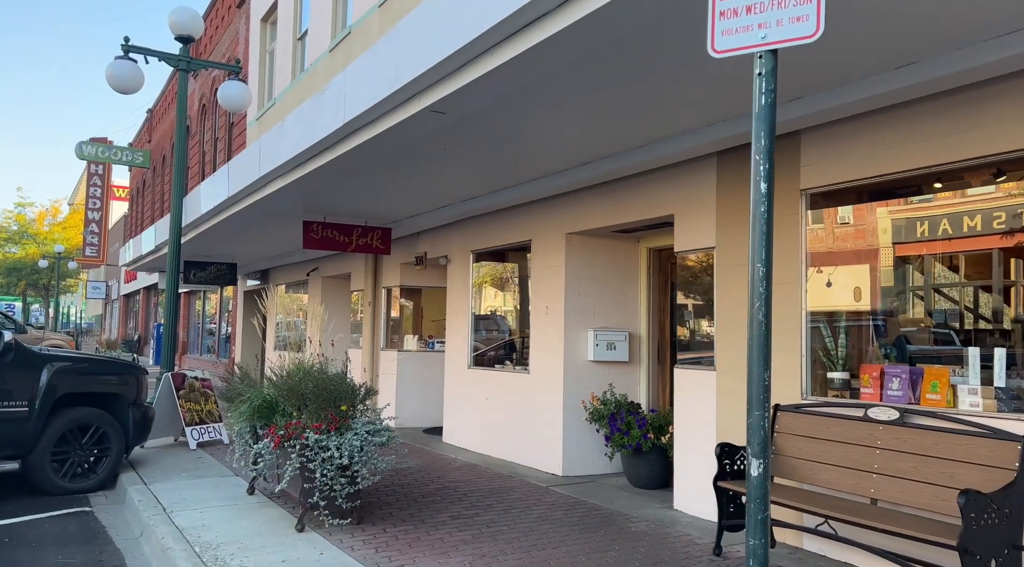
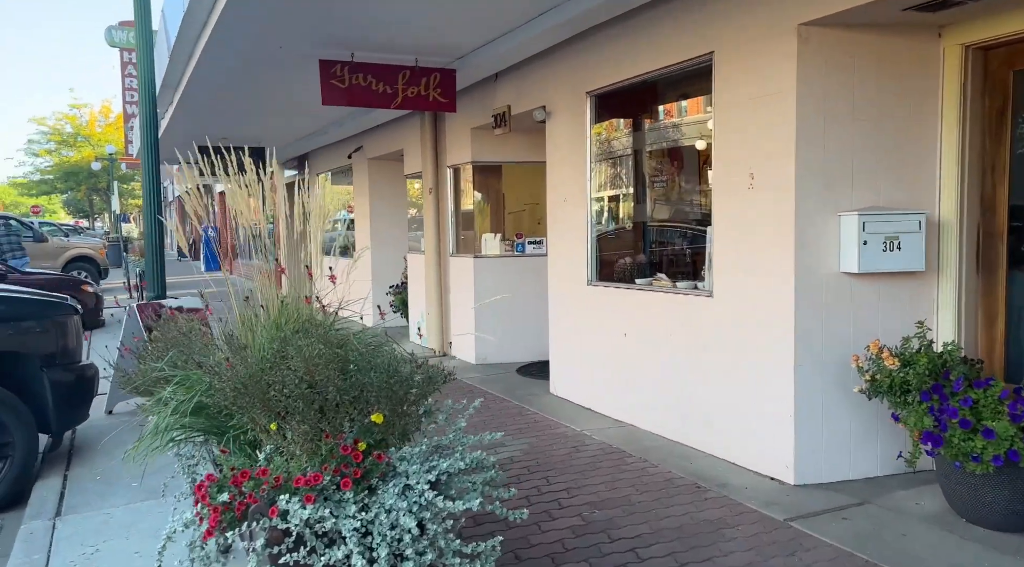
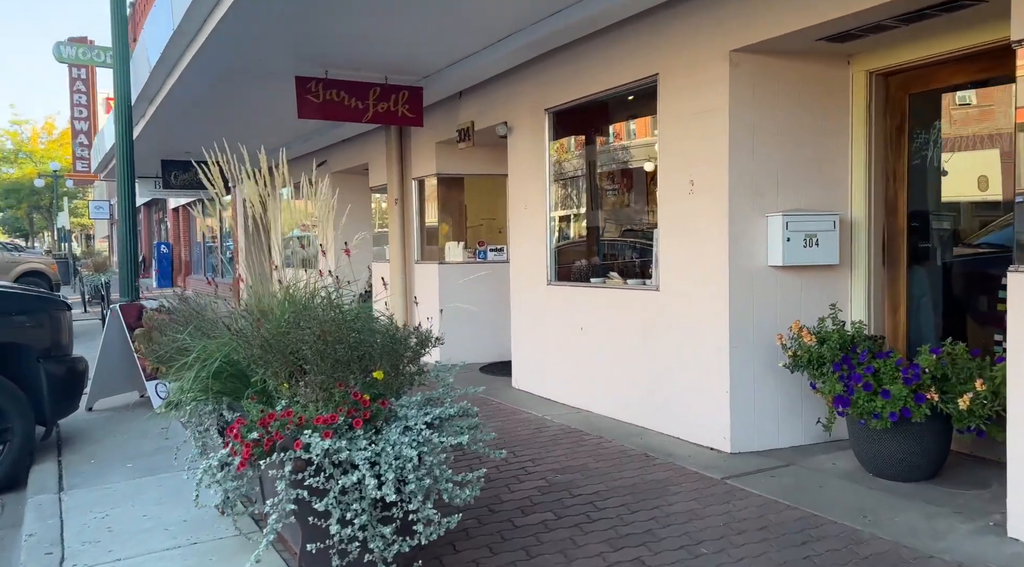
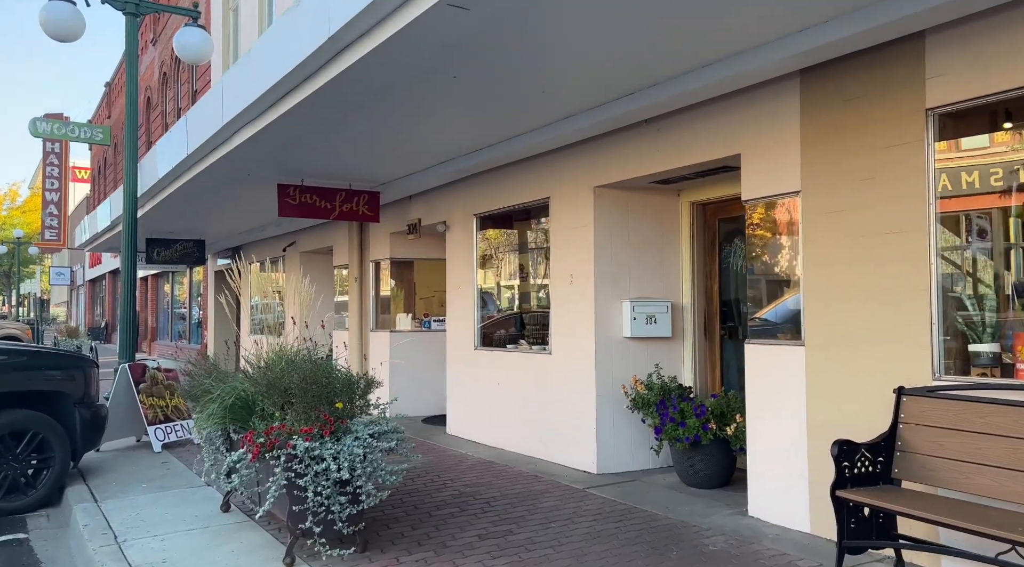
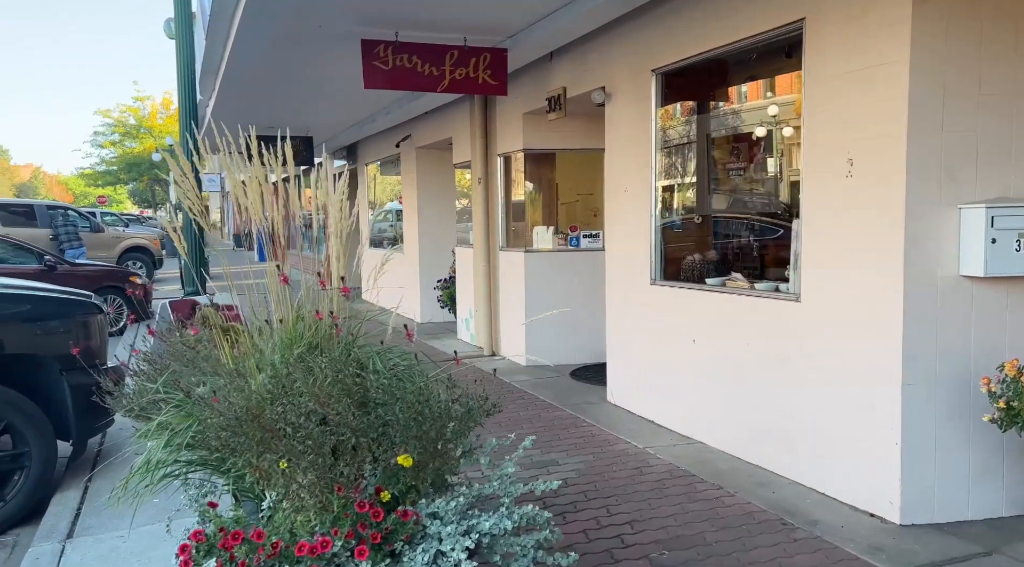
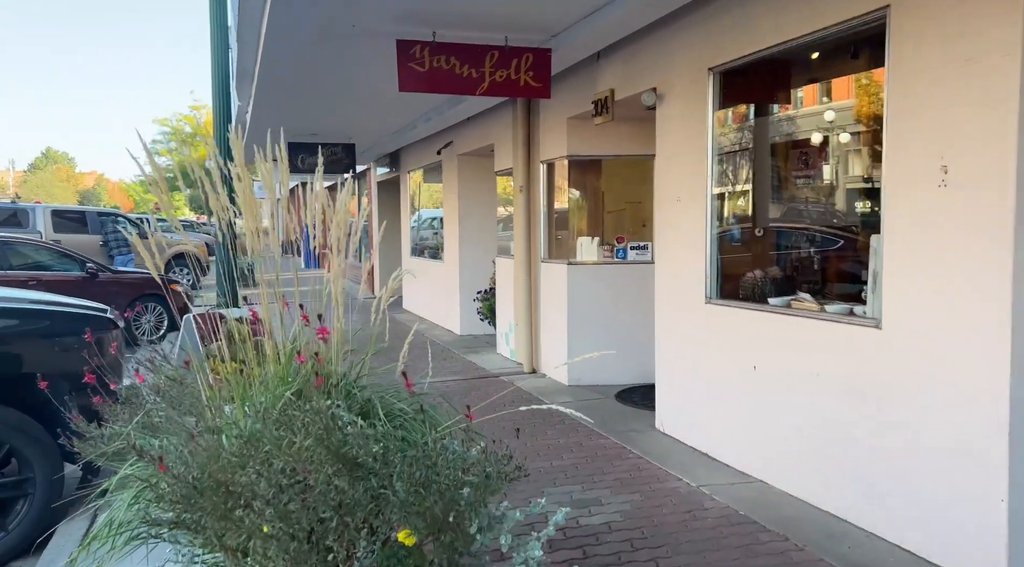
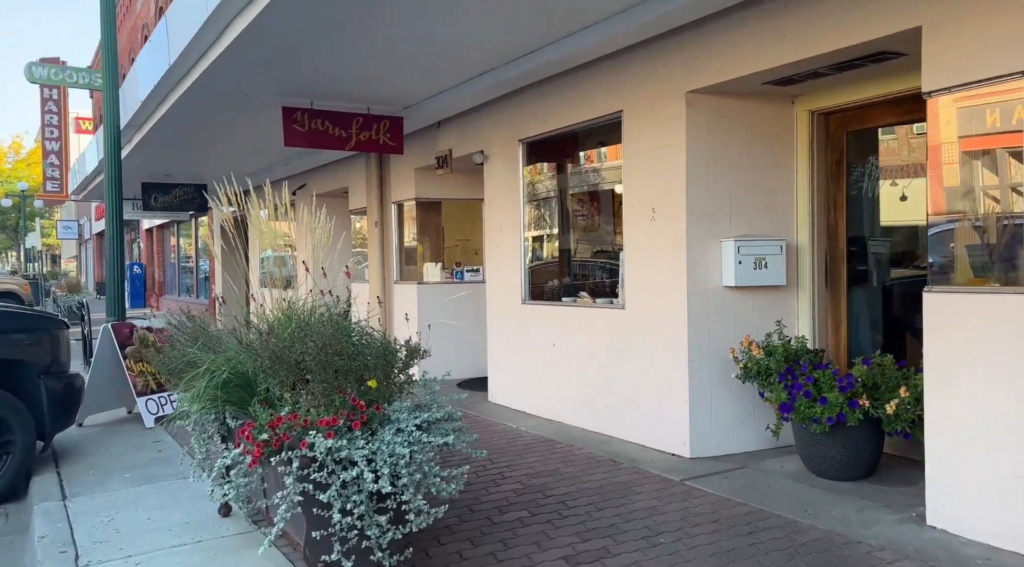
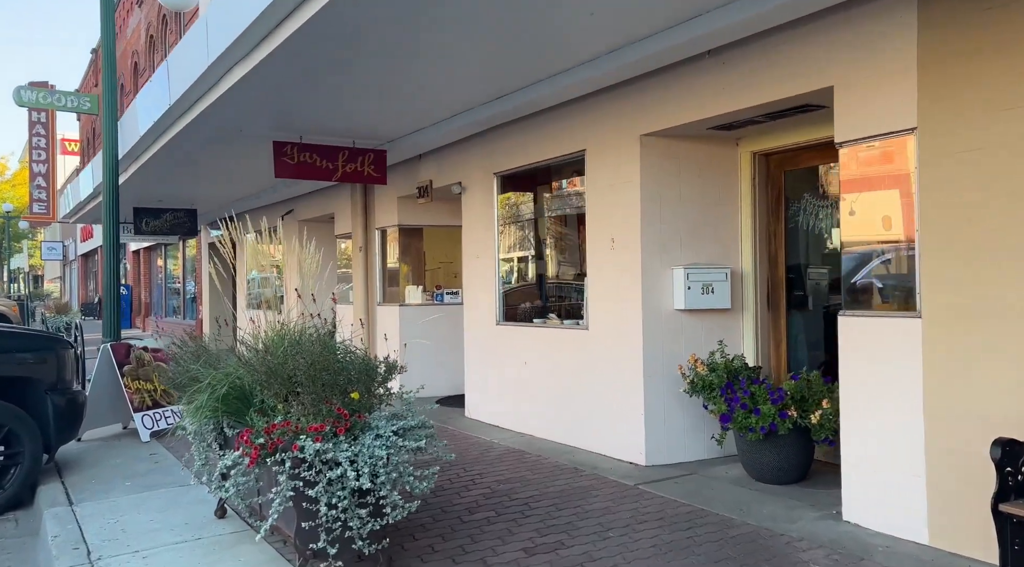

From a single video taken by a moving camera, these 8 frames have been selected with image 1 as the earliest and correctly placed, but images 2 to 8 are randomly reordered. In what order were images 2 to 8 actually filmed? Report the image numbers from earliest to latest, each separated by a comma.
4, 8, 7, 3, 2, 5, 6
